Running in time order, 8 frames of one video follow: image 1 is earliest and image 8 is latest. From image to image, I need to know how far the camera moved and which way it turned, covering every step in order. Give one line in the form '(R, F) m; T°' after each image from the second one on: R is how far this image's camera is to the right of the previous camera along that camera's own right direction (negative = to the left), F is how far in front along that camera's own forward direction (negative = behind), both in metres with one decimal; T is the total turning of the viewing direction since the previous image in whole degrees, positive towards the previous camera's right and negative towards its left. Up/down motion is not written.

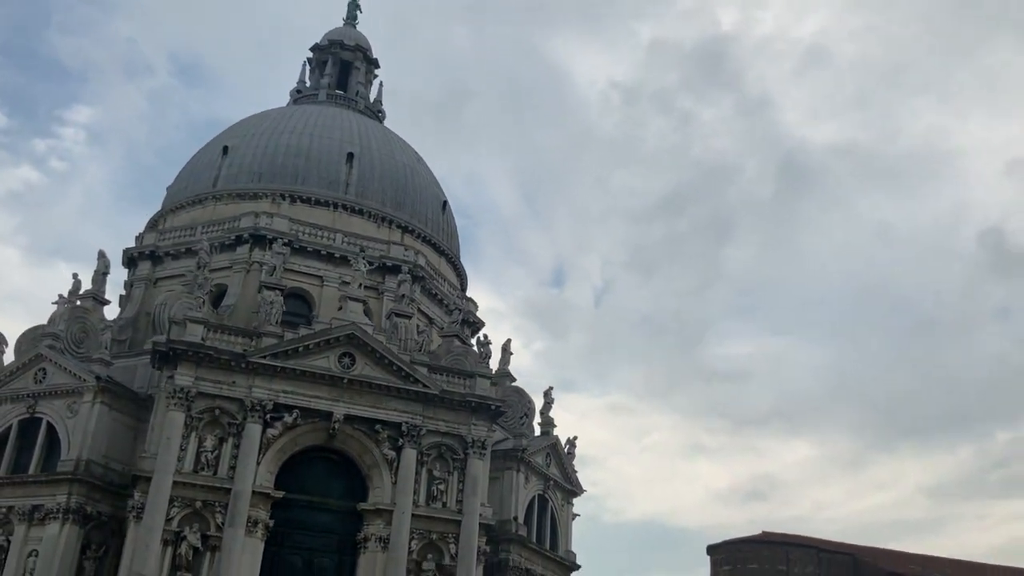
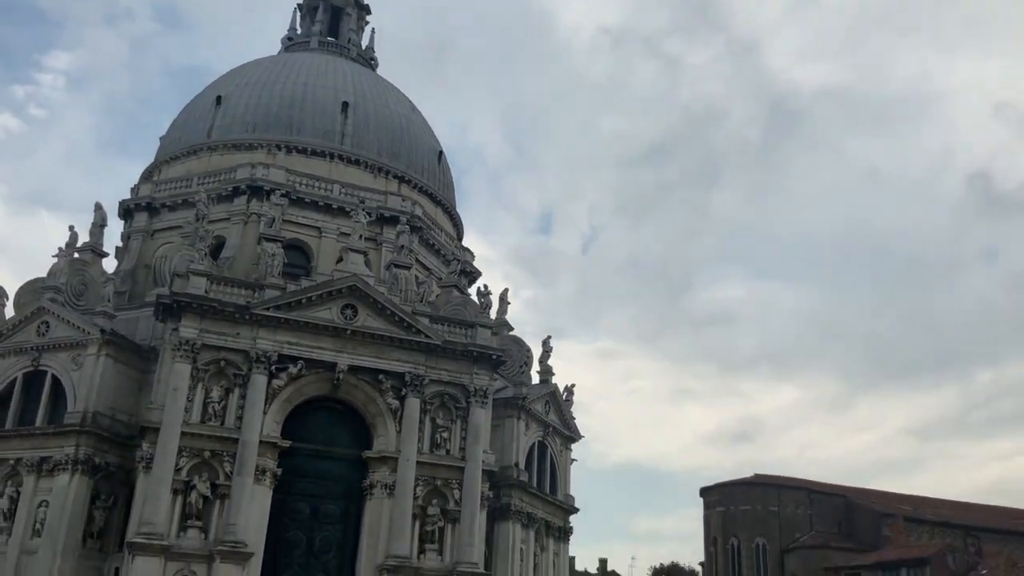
(-0.5, -0.2) m; +1°
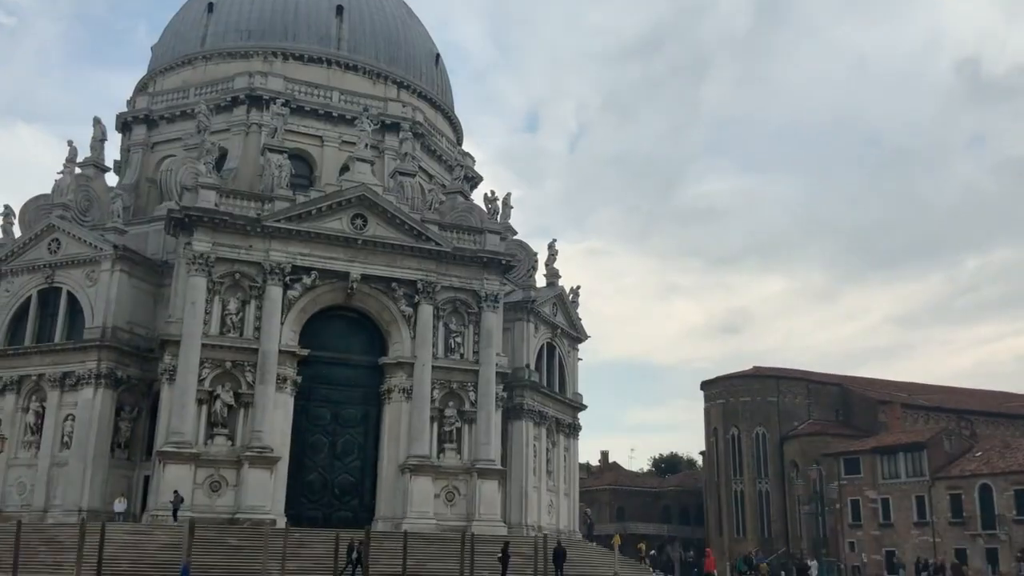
(-0.9, -0.4) m; +1°
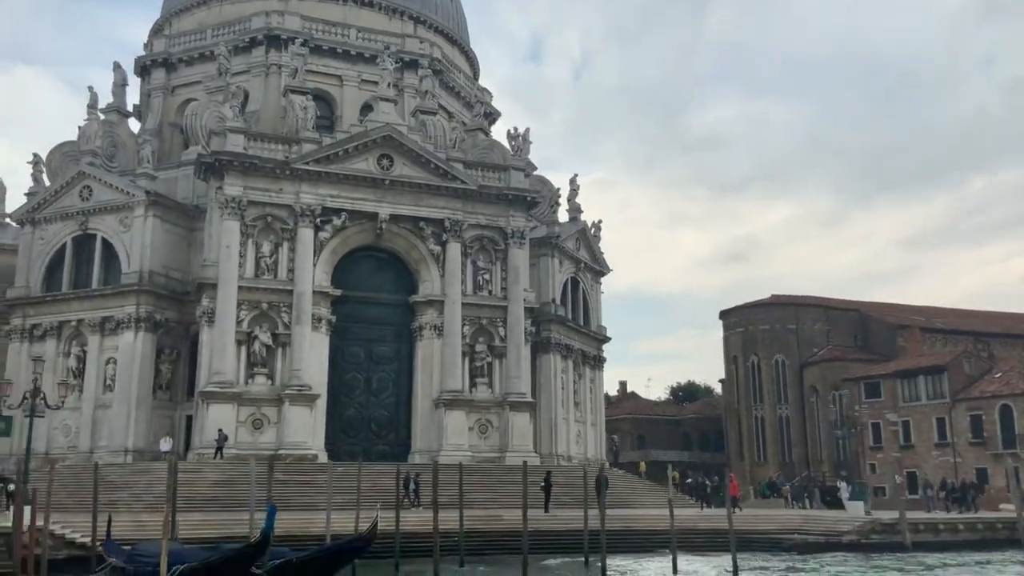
(-0.8, -0.5) m; 0°
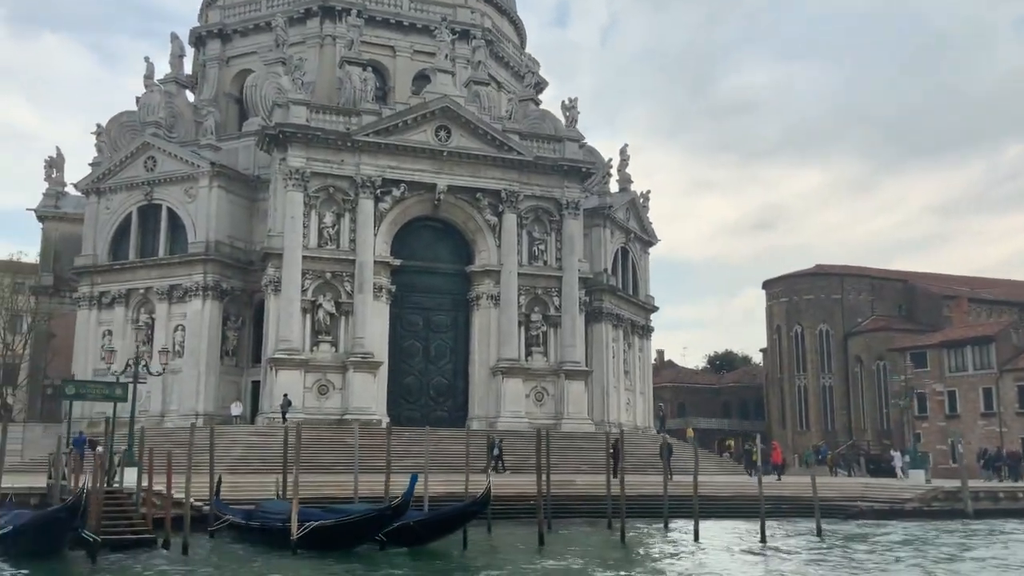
(-1.2, -0.7) m; -1°
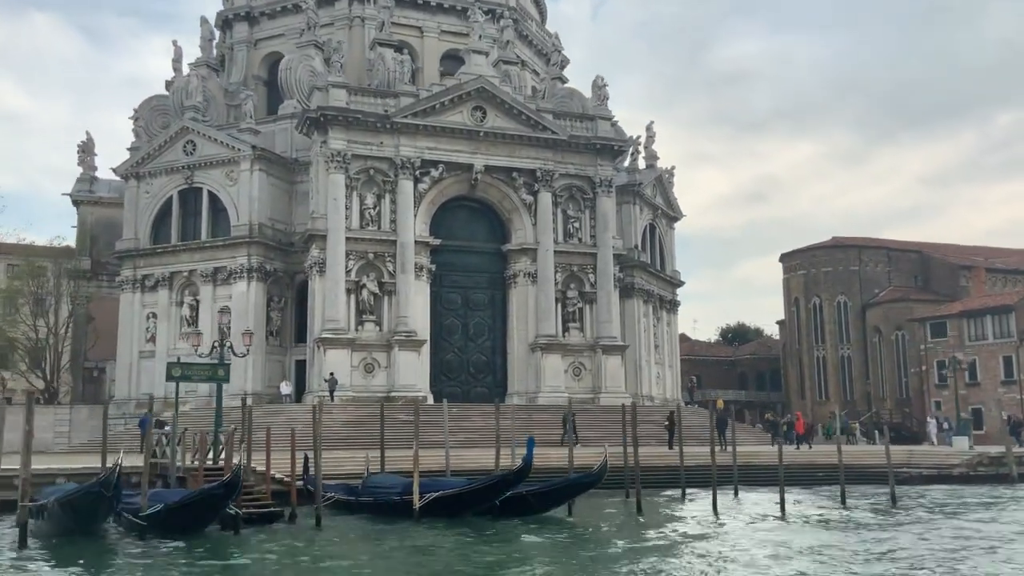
(-1.7, -0.7) m; 0°
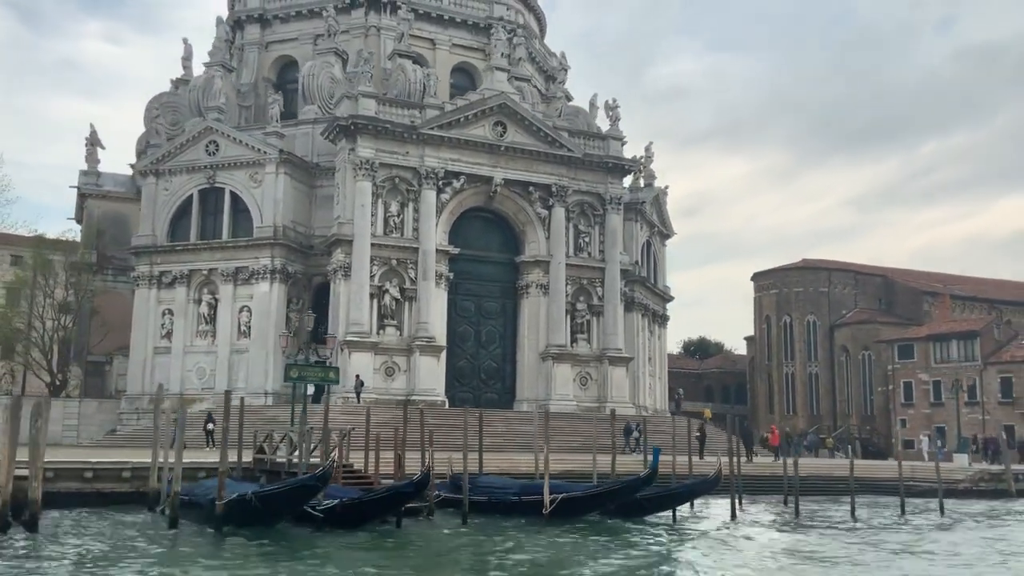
(-3.4, -1.2) m; +4°
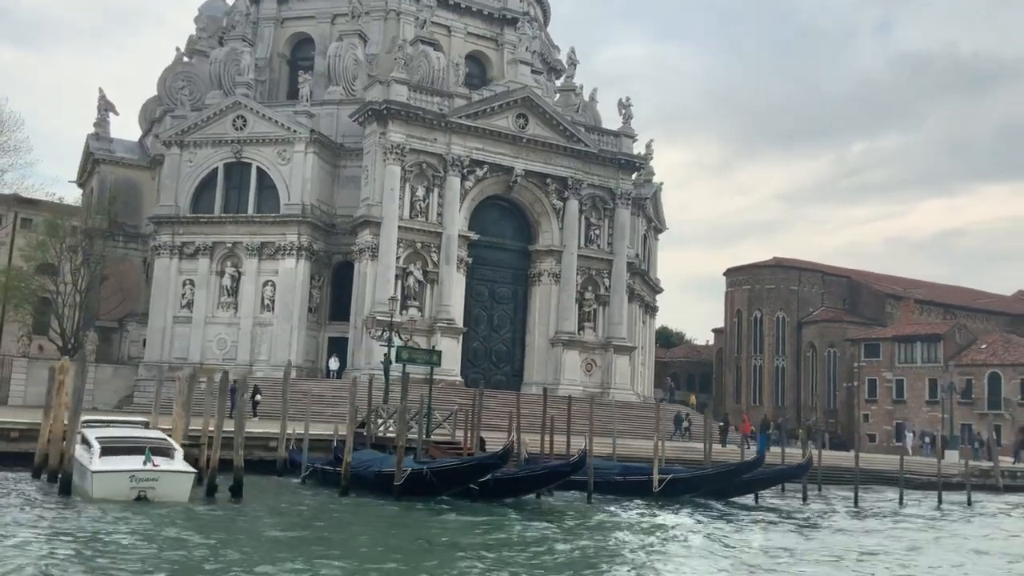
(-3.6, -1.4) m; +4°
